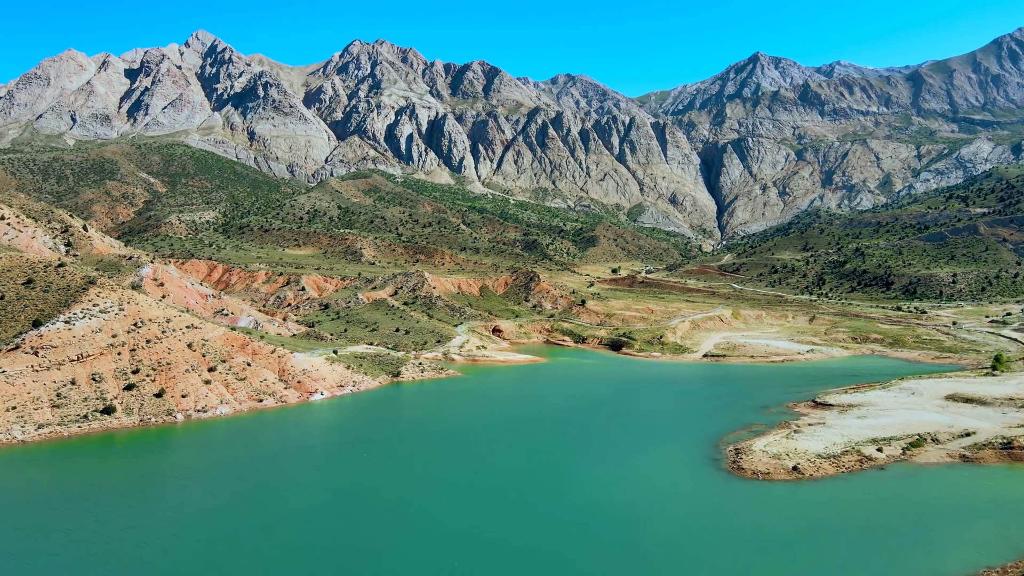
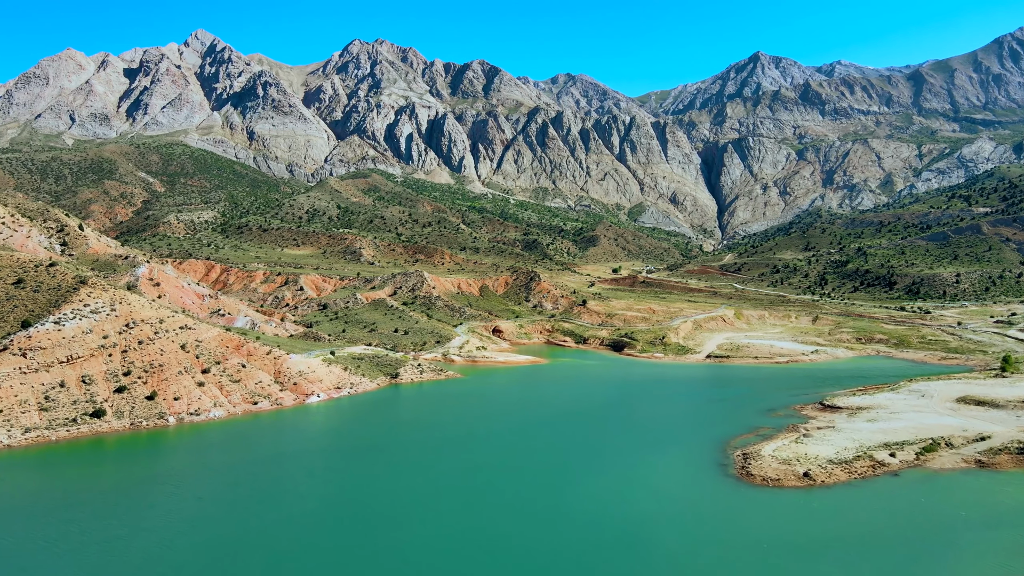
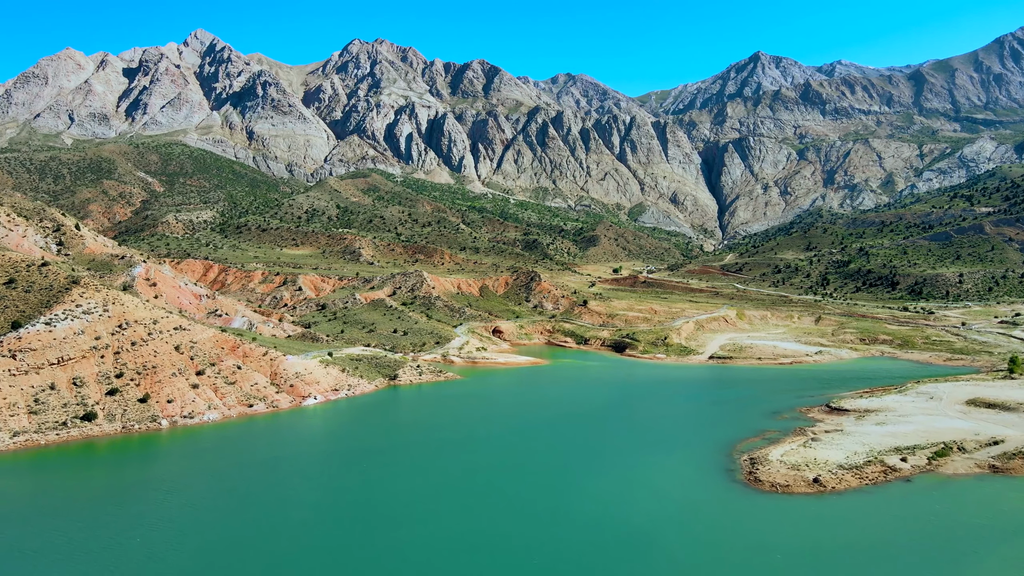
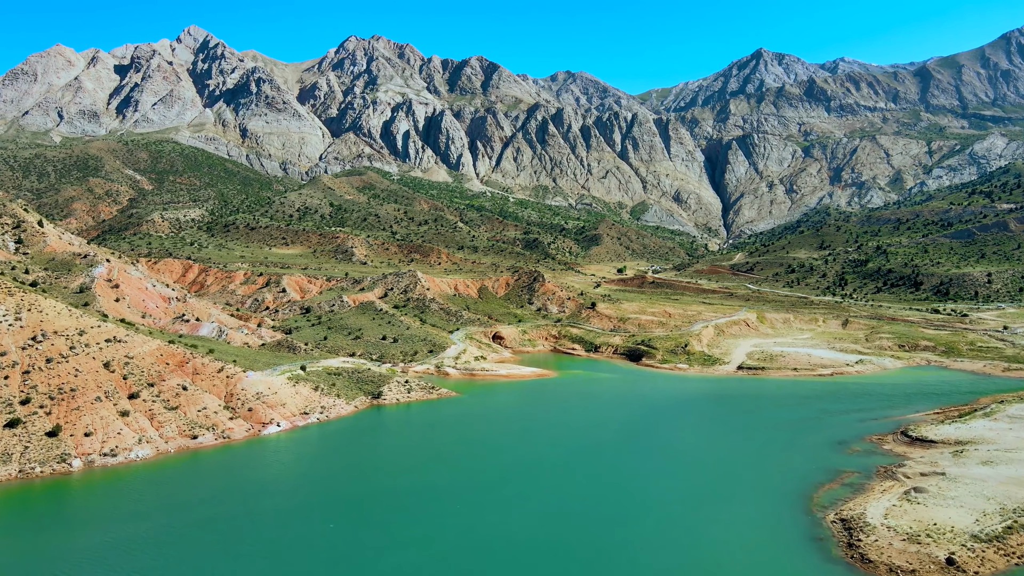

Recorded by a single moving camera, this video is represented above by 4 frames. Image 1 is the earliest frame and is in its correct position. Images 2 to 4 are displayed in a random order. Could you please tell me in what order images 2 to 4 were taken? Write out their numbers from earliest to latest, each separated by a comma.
2, 3, 4
